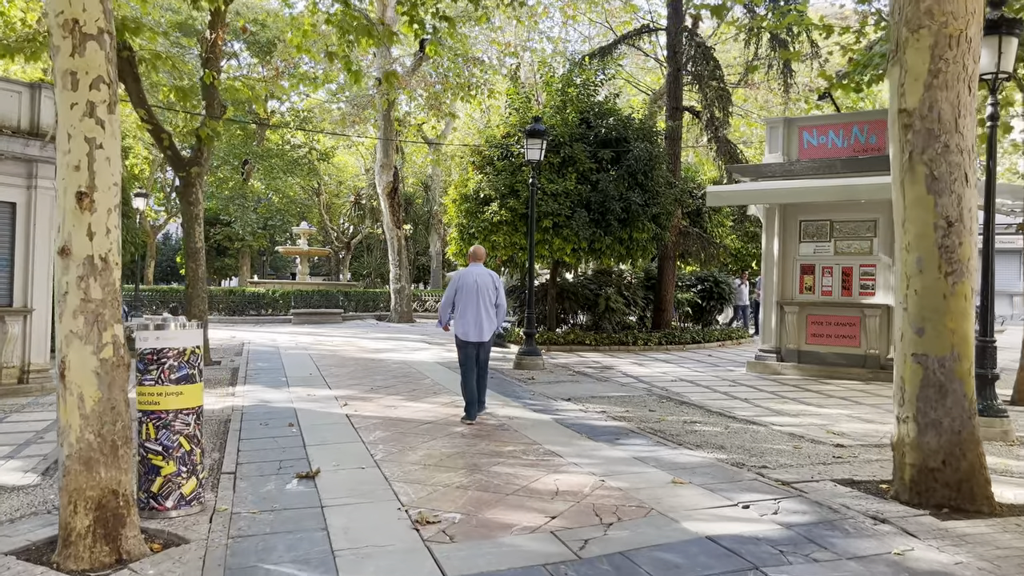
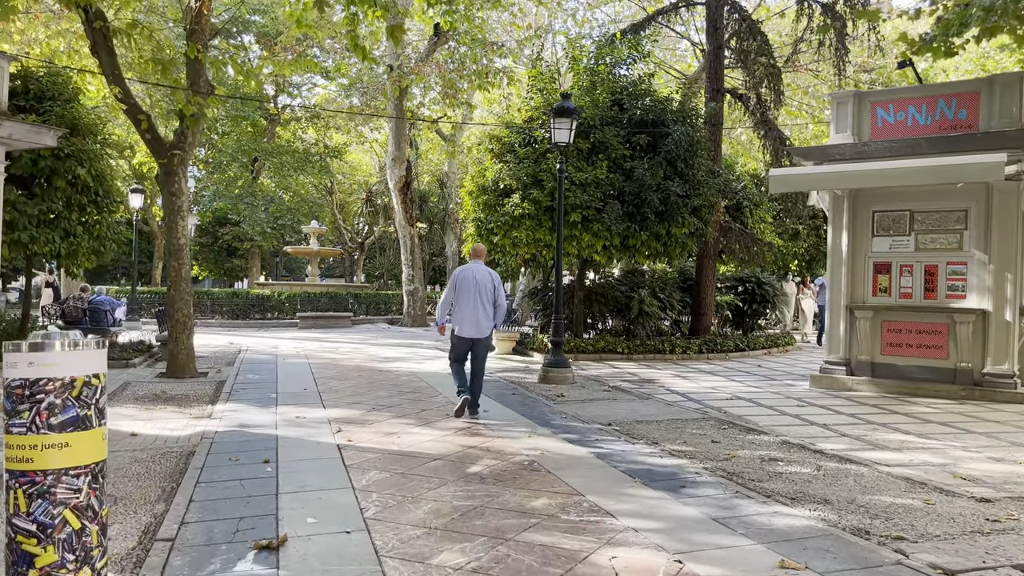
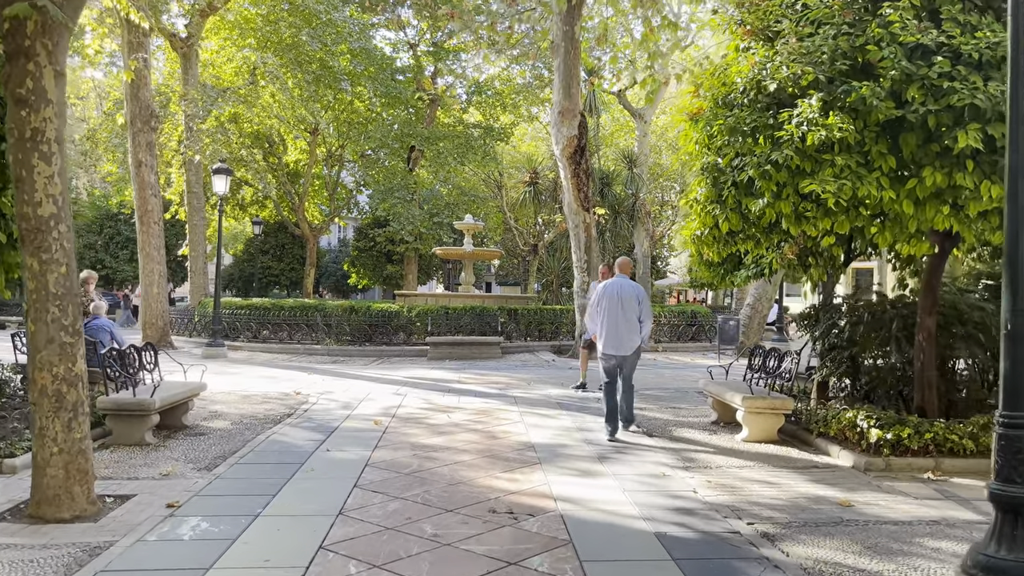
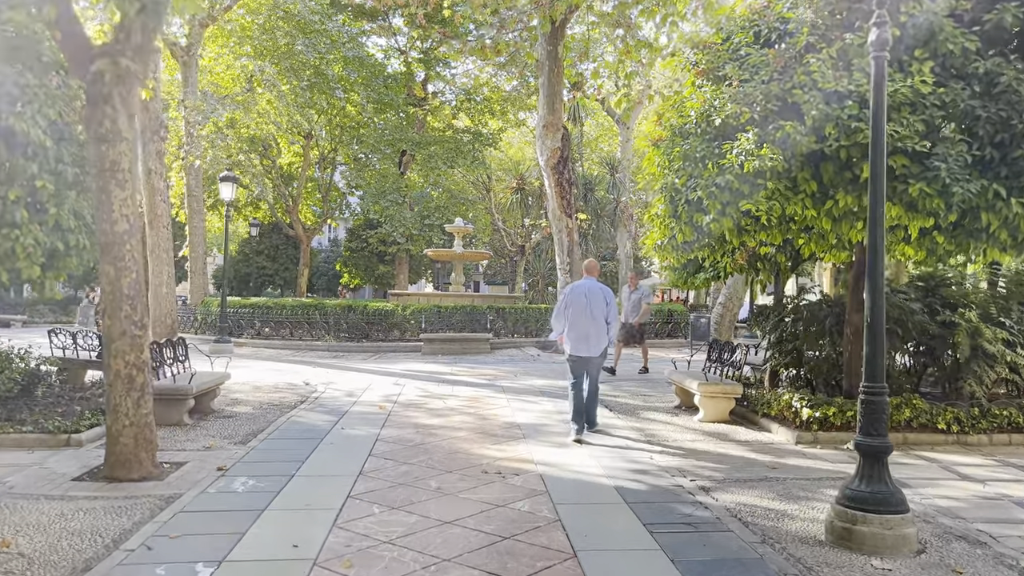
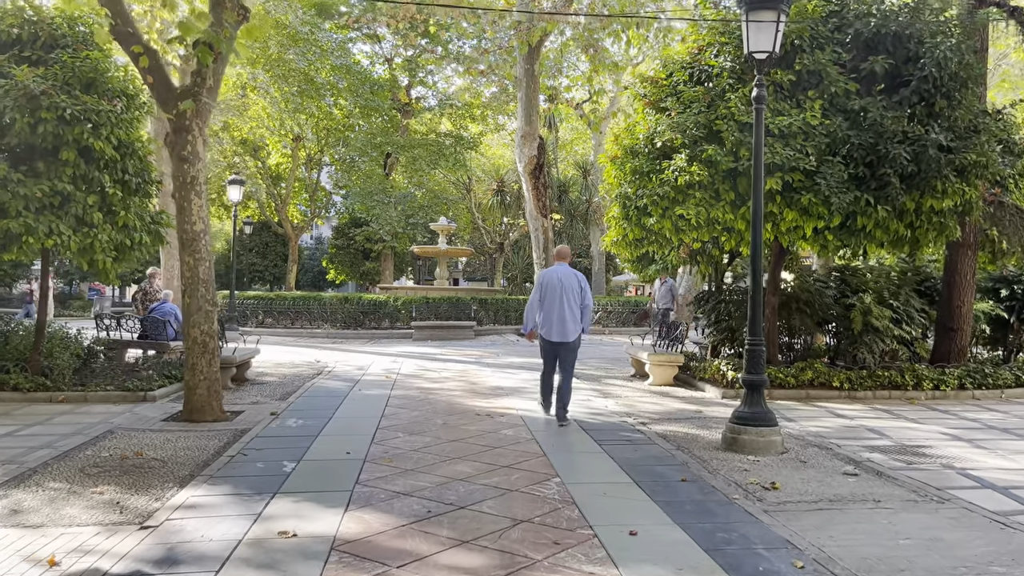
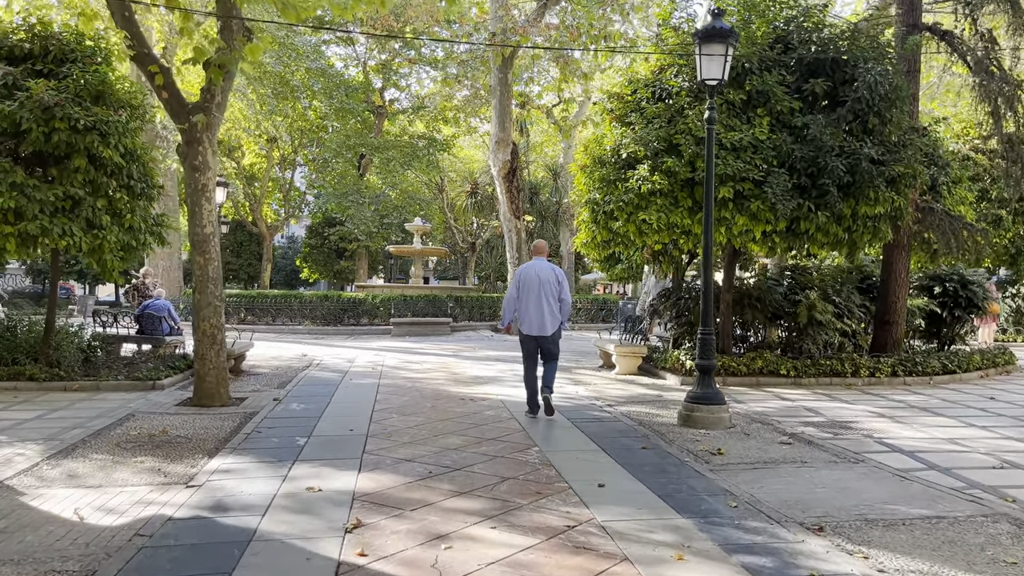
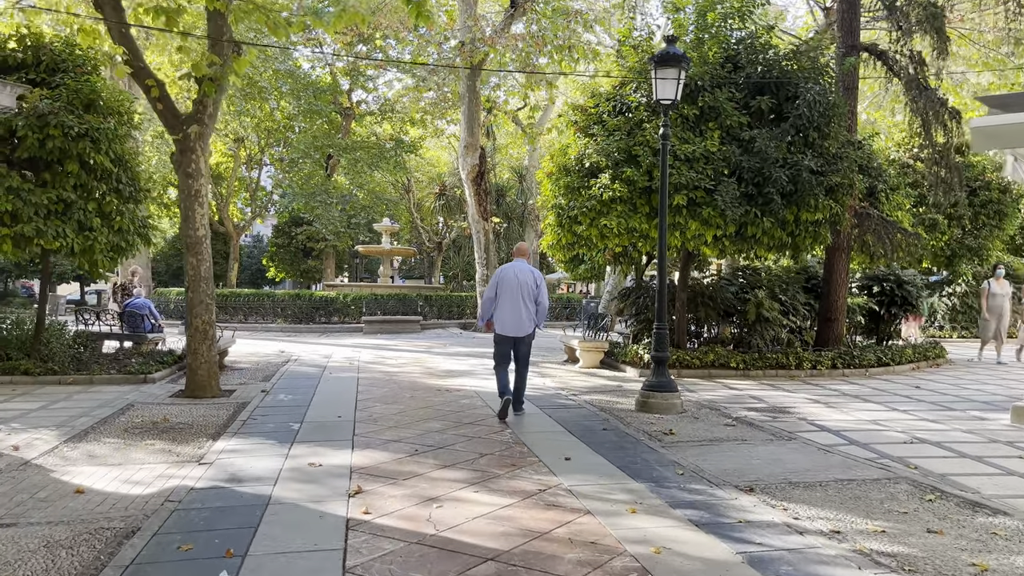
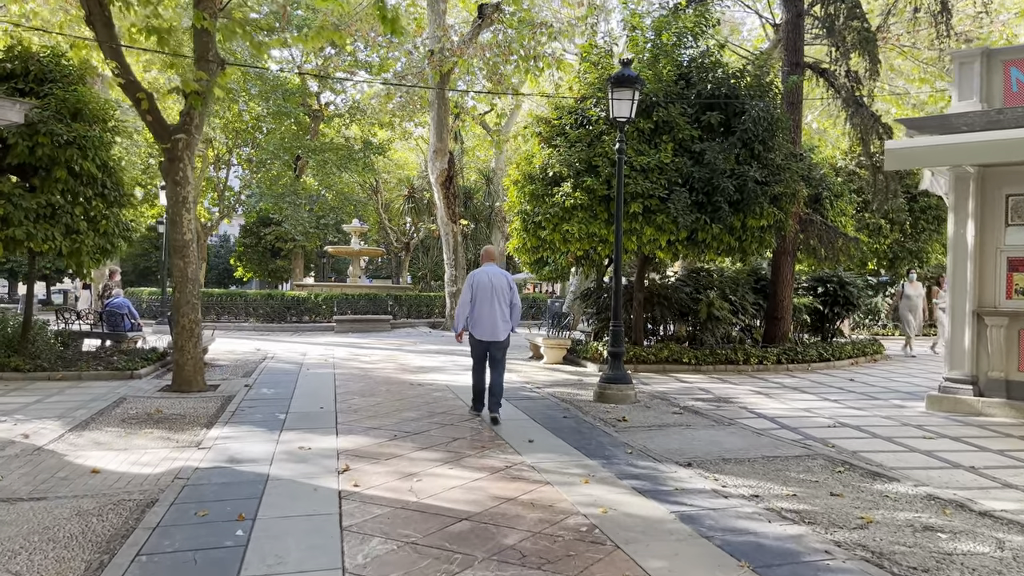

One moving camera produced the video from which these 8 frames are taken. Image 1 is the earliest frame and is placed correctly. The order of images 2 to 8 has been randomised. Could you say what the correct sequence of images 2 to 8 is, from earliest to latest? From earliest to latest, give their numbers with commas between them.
2, 8, 7, 6, 5, 4, 3
